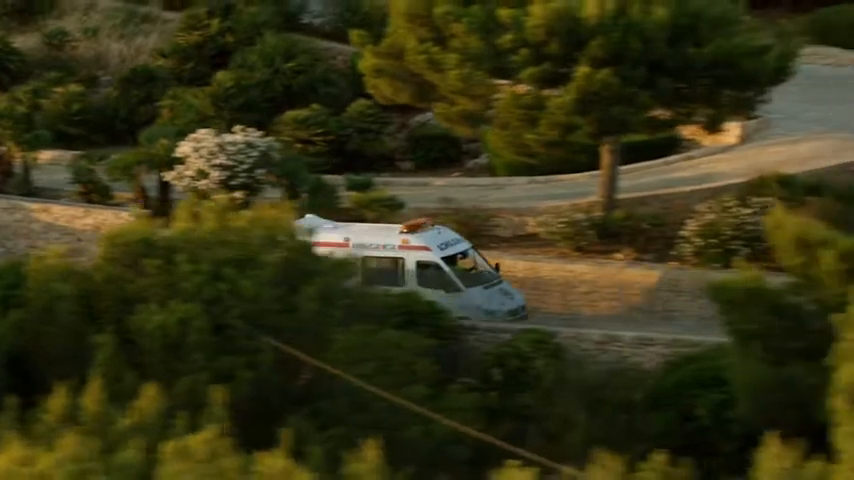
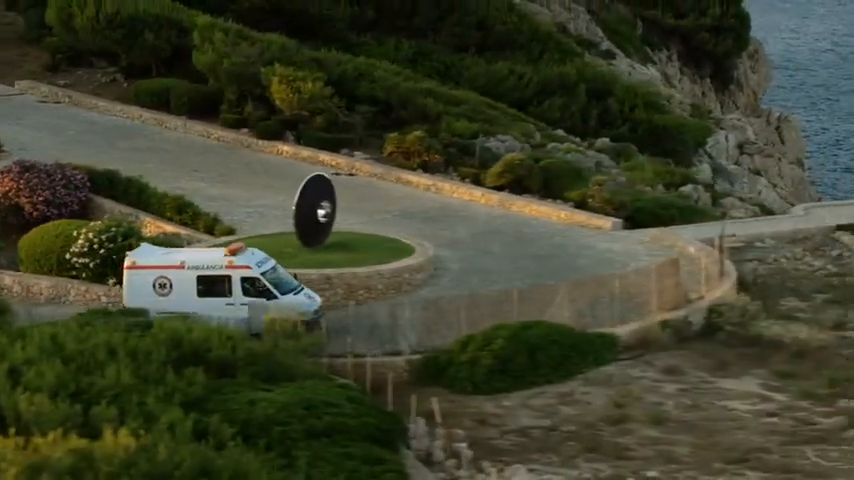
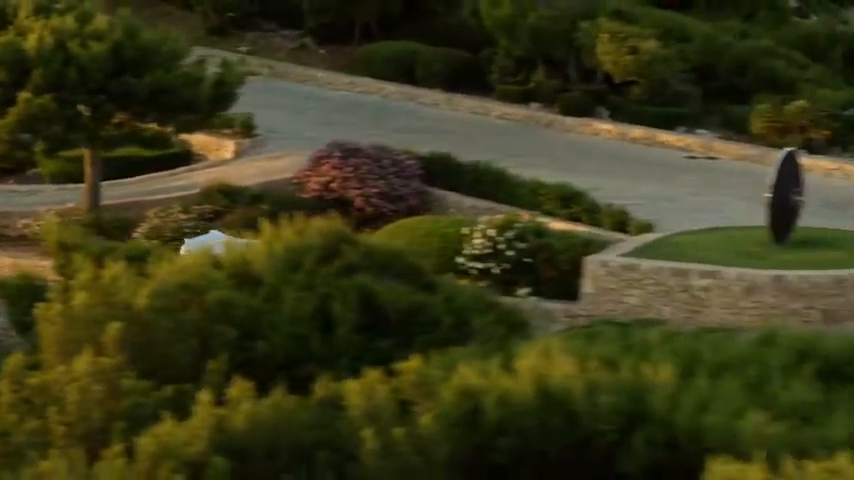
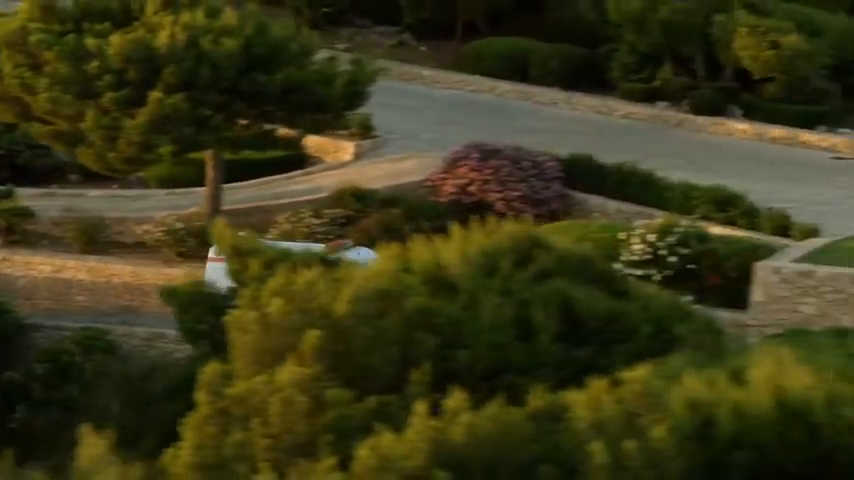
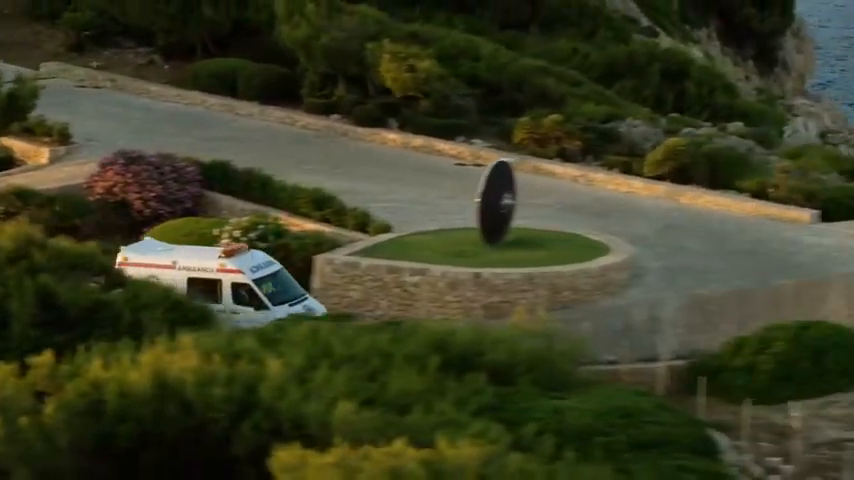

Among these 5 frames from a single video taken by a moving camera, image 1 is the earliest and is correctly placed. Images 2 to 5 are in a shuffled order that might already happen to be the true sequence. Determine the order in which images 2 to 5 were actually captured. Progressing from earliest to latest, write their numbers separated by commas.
4, 3, 5, 2
